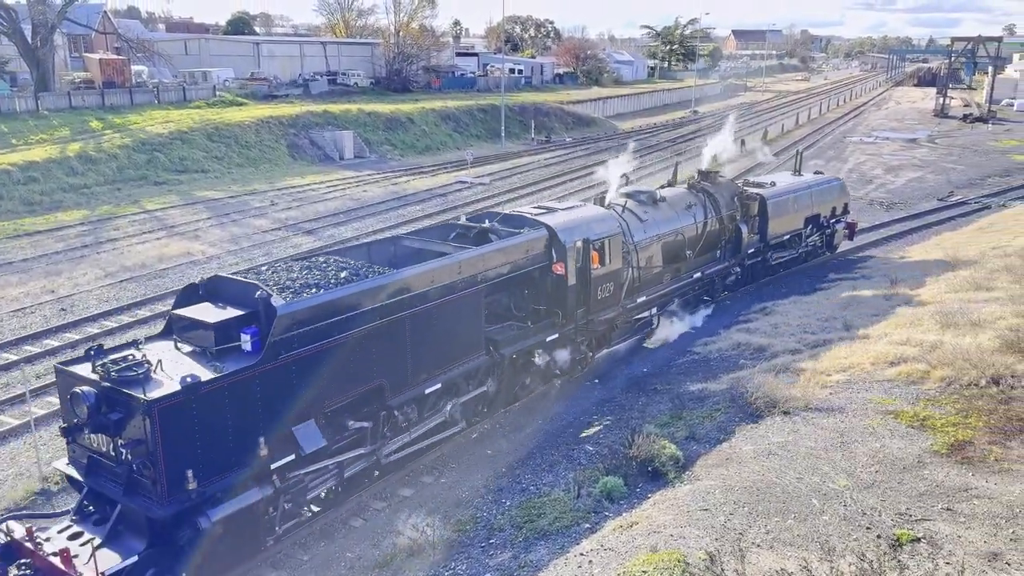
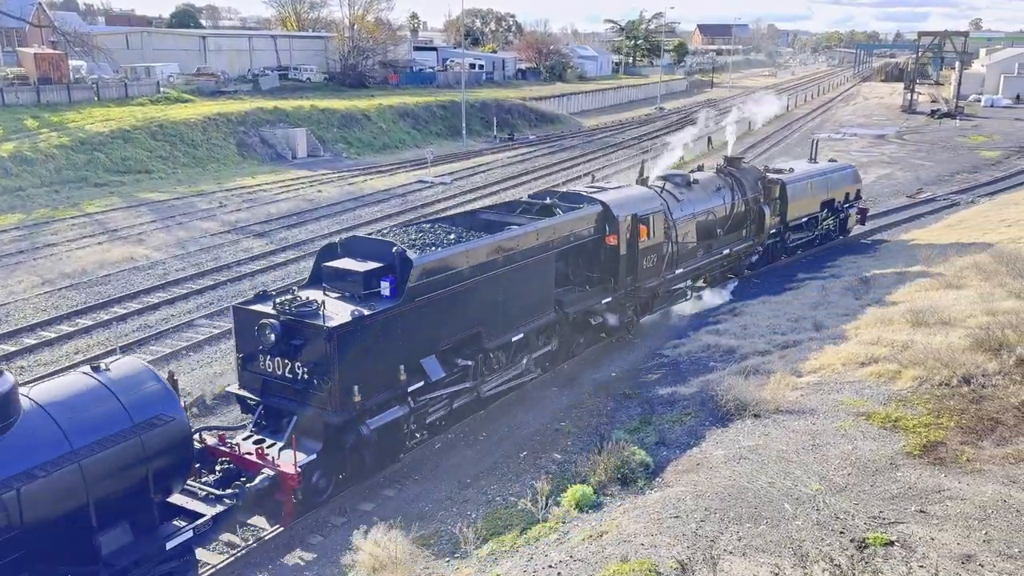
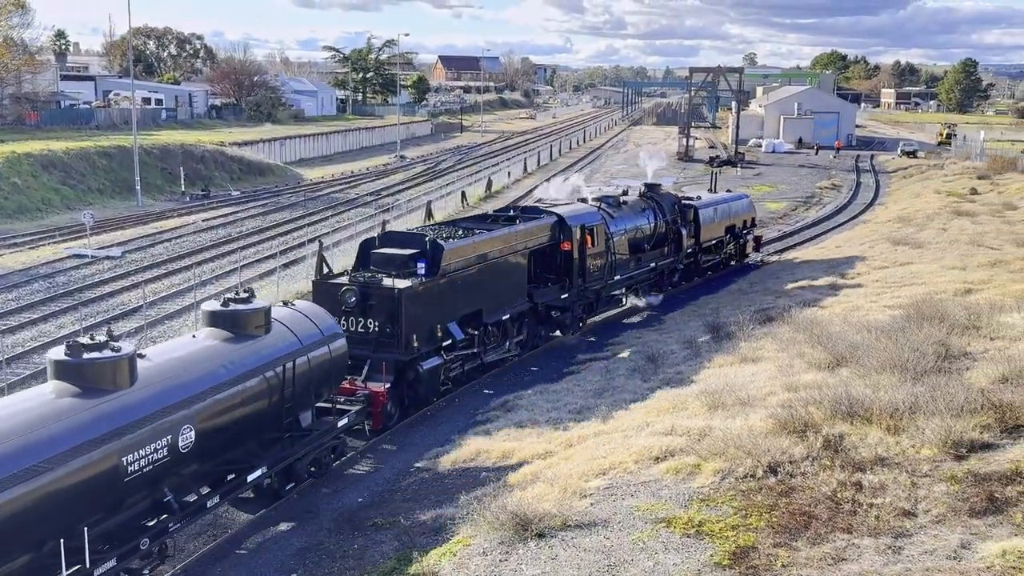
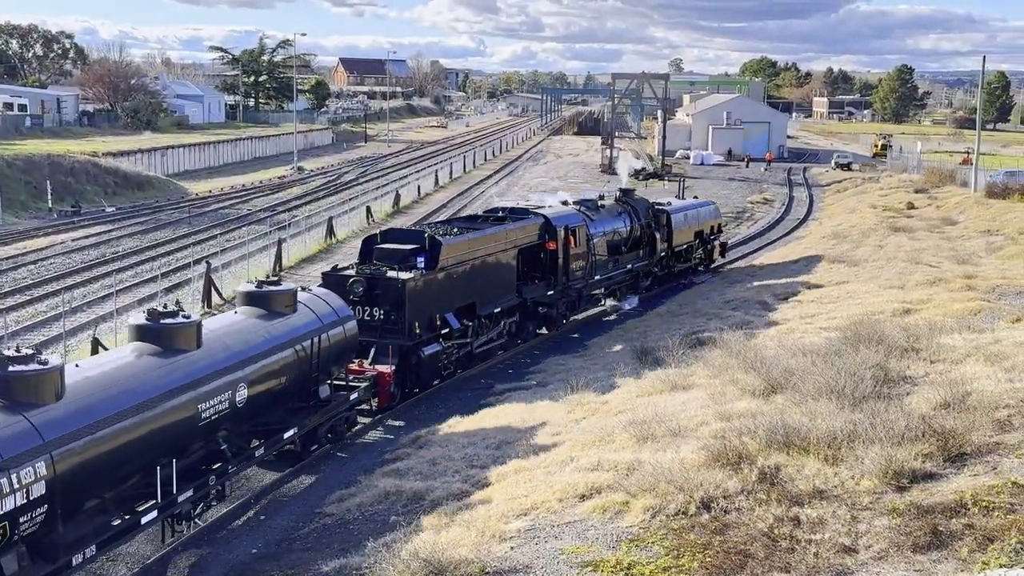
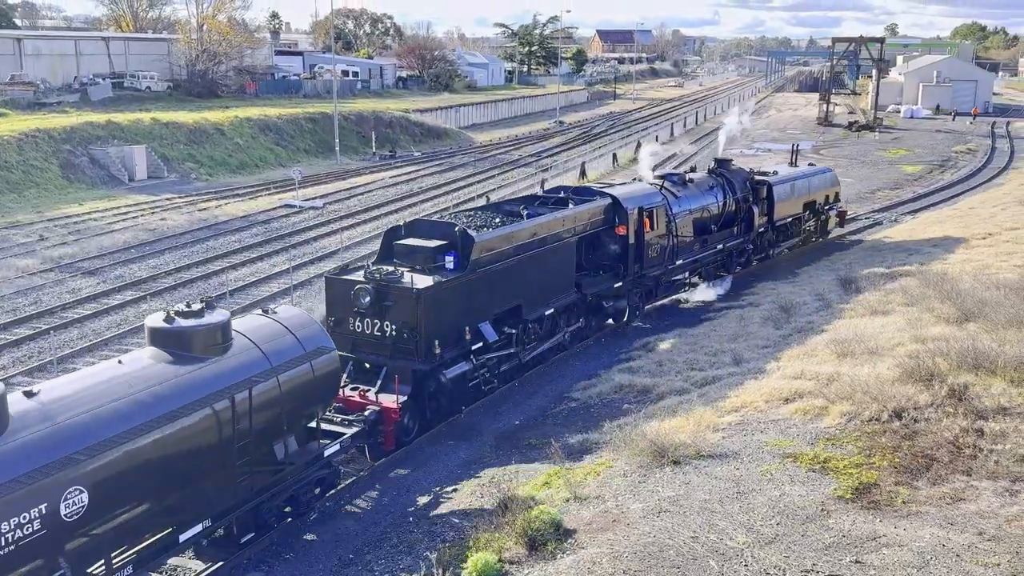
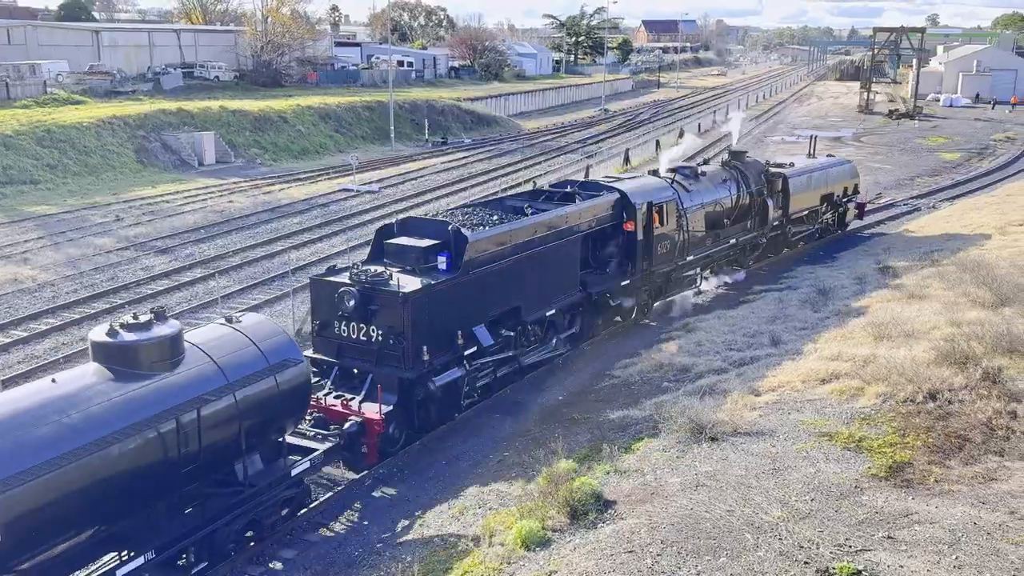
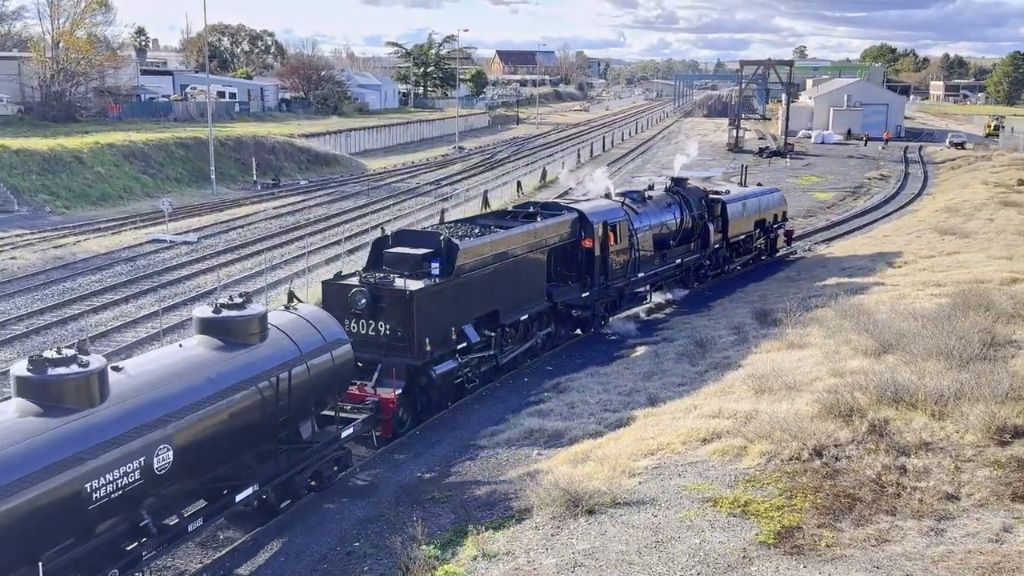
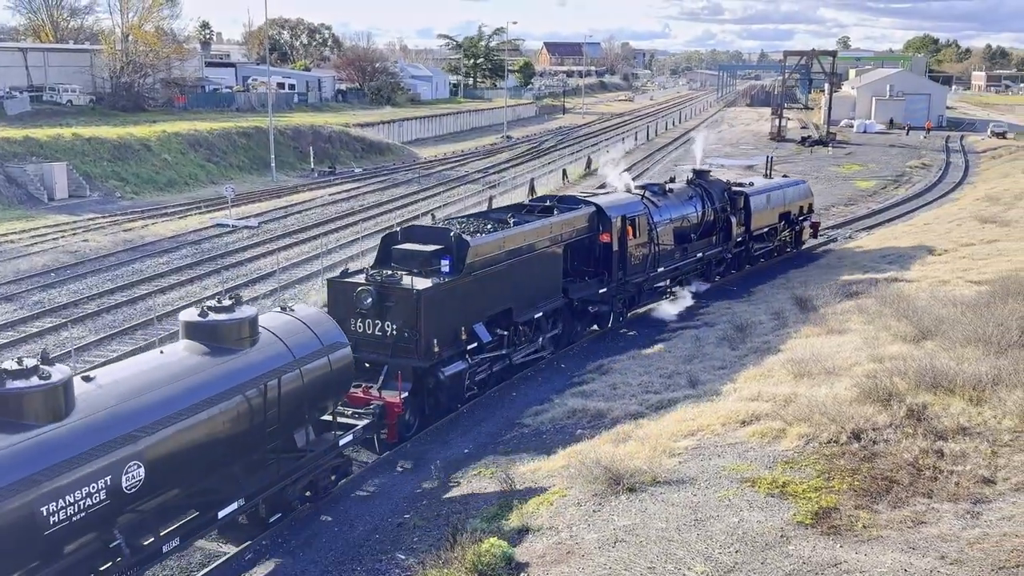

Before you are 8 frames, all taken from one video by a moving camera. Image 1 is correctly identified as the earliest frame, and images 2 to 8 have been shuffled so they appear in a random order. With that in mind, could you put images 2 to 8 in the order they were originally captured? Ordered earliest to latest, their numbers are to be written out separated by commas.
2, 6, 5, 8, 7, 3, 4
